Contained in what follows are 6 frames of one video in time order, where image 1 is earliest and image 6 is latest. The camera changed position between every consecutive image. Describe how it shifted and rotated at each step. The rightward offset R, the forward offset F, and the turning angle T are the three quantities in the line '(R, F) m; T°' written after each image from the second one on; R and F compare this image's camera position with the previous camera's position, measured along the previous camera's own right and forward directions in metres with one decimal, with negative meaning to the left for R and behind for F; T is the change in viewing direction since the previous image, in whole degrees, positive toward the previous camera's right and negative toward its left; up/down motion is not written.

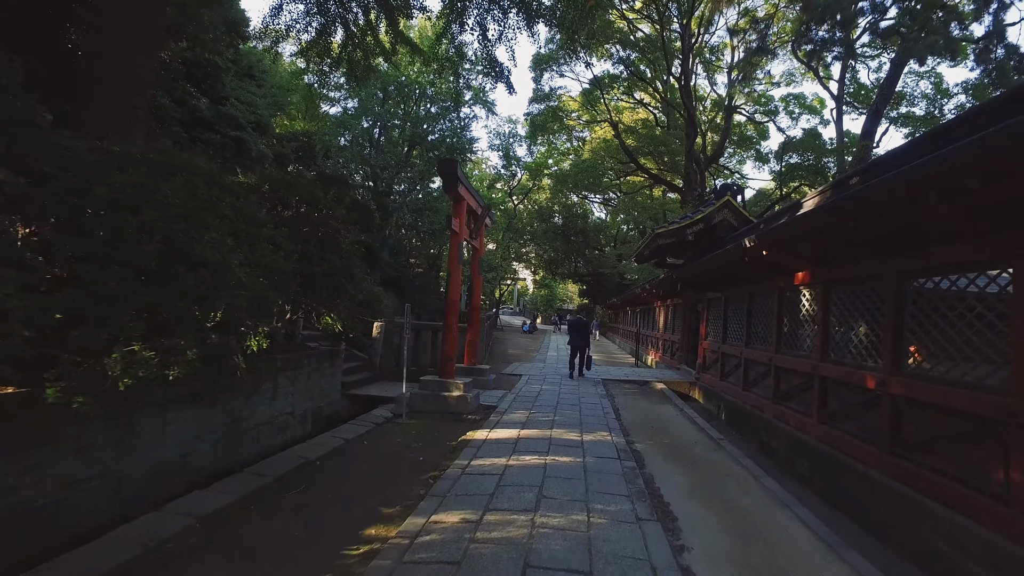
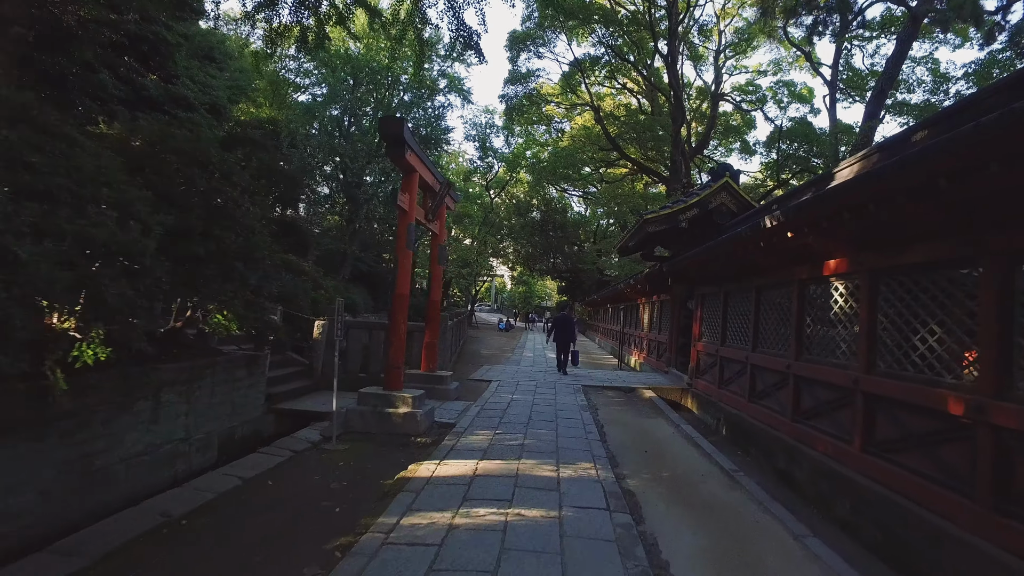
(+0.1, +1.2) m; +2°
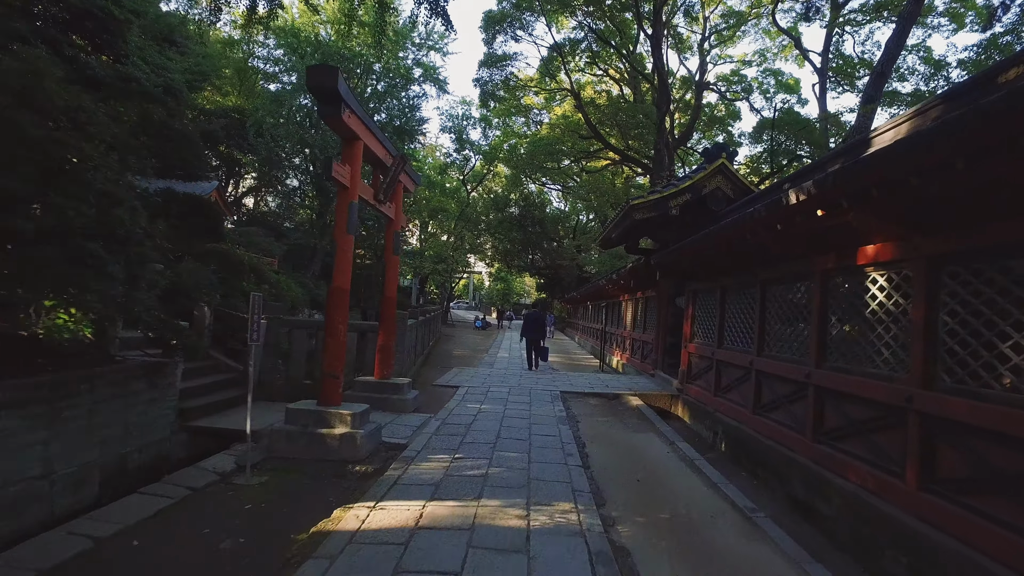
(+0.1, +1.0) m; +2°
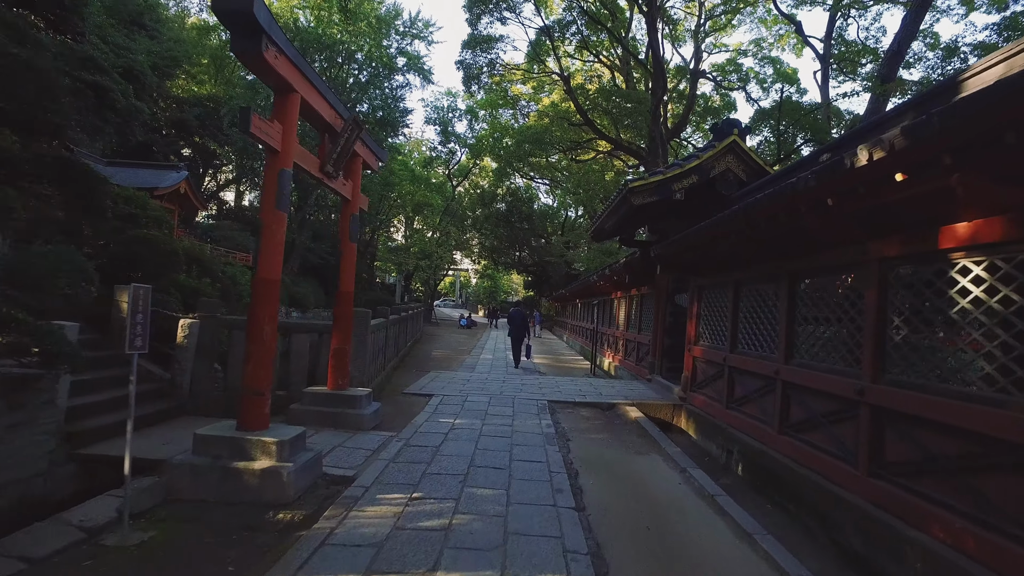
(+0.1, +1.0) m; +1°
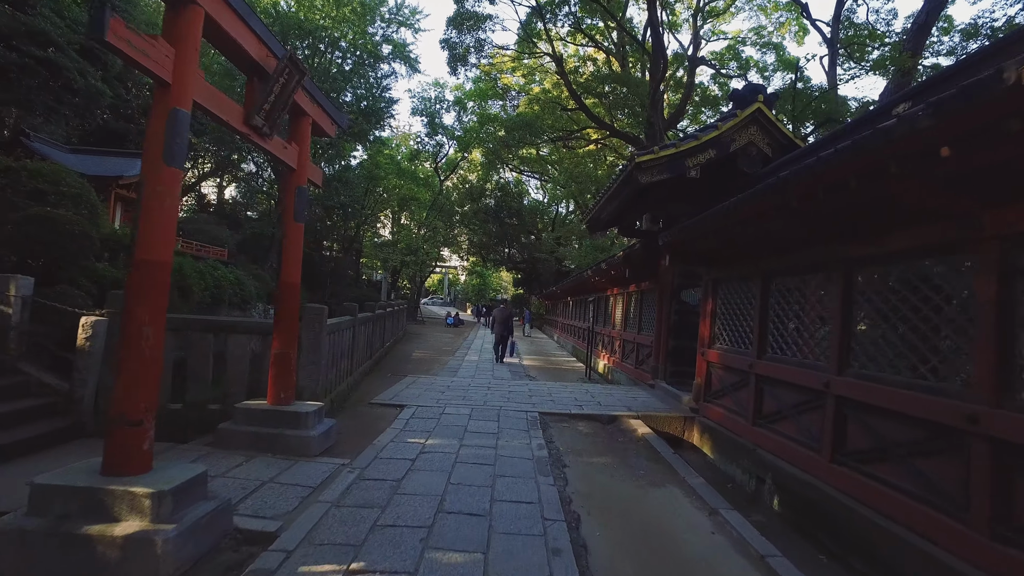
(0.0, +1.0) m; +1°
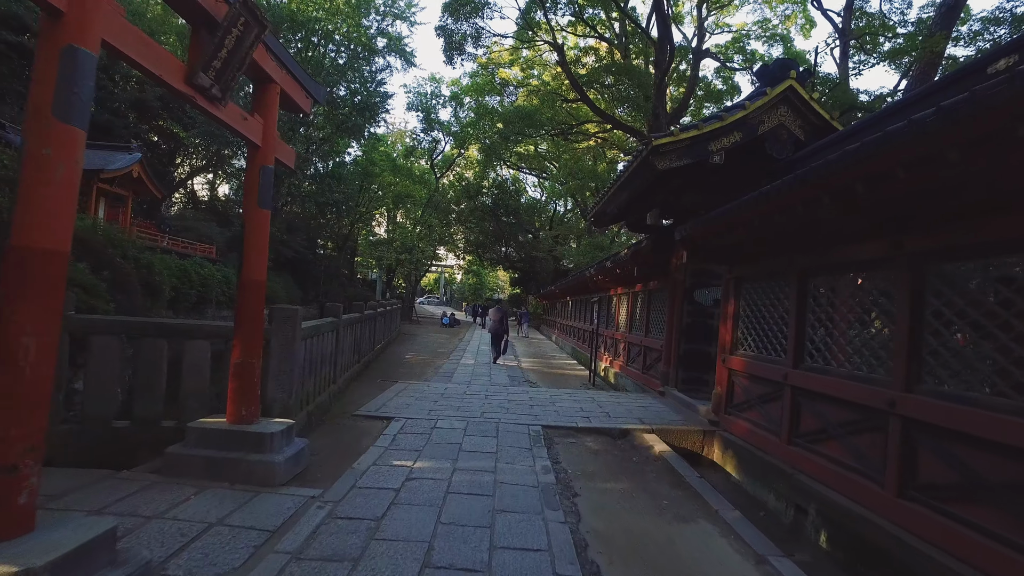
(0.0, +0.6) m; 0°
